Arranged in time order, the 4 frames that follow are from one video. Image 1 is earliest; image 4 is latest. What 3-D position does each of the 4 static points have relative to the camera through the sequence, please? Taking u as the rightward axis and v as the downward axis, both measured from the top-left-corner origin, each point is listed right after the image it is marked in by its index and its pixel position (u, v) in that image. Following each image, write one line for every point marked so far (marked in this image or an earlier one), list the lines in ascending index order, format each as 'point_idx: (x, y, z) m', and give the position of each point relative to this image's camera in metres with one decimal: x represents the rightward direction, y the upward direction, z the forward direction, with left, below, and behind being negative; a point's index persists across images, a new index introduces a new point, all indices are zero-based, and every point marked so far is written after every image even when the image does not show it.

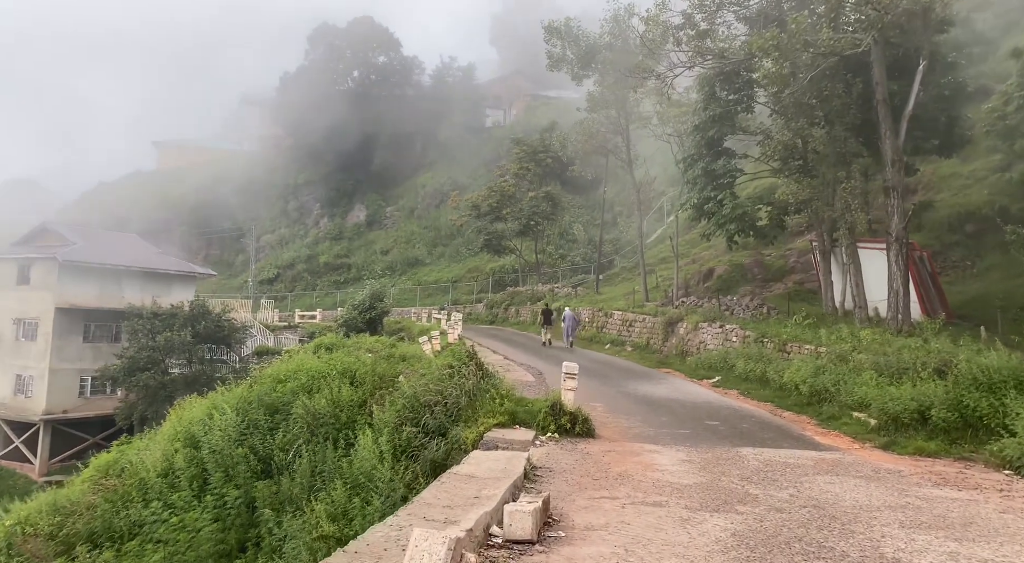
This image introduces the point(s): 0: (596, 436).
0: (+1.2, -2.2, +10.9) m
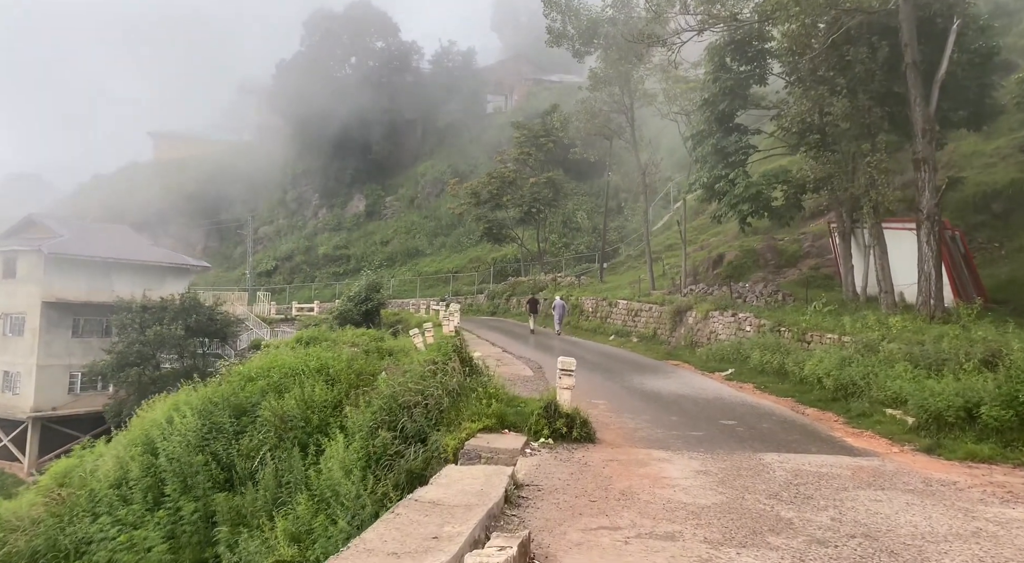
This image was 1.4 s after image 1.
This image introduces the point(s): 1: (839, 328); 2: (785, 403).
0: (+1.0, -2.0, +9.5) m
1: (+6.4, -0.9, +15.2) m
2: (+4.6, -2.1, +13.2) m
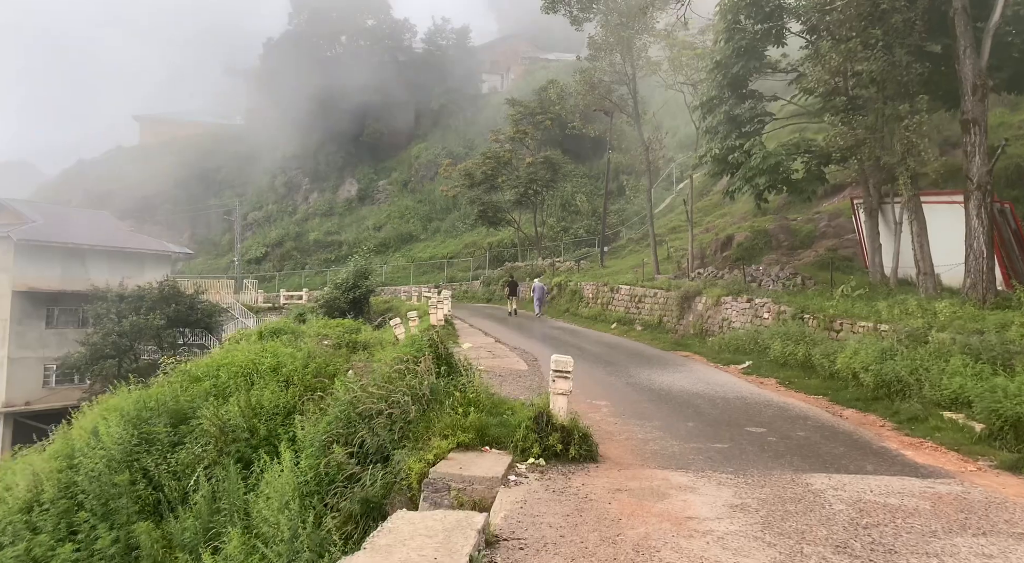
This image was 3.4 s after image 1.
0: (+0.9, -1.7, +7.7) m
1: (+6.2, -0.6, +13.3) m
2: (+4.5, -1.8, +11.4) m
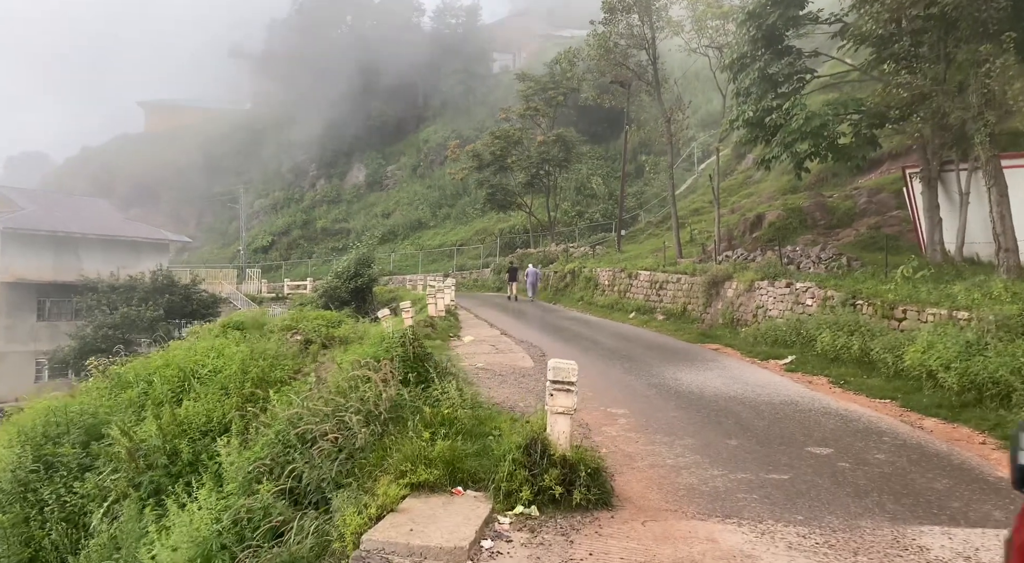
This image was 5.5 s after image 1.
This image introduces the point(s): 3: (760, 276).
0: (+0.7, -1.6, +5.5) m
1: (+6.2, -0.3, +11.1) m
2: (+4.4, -1.5, +9.2) m
3: (+5.0, +0.1, +15.7) m
